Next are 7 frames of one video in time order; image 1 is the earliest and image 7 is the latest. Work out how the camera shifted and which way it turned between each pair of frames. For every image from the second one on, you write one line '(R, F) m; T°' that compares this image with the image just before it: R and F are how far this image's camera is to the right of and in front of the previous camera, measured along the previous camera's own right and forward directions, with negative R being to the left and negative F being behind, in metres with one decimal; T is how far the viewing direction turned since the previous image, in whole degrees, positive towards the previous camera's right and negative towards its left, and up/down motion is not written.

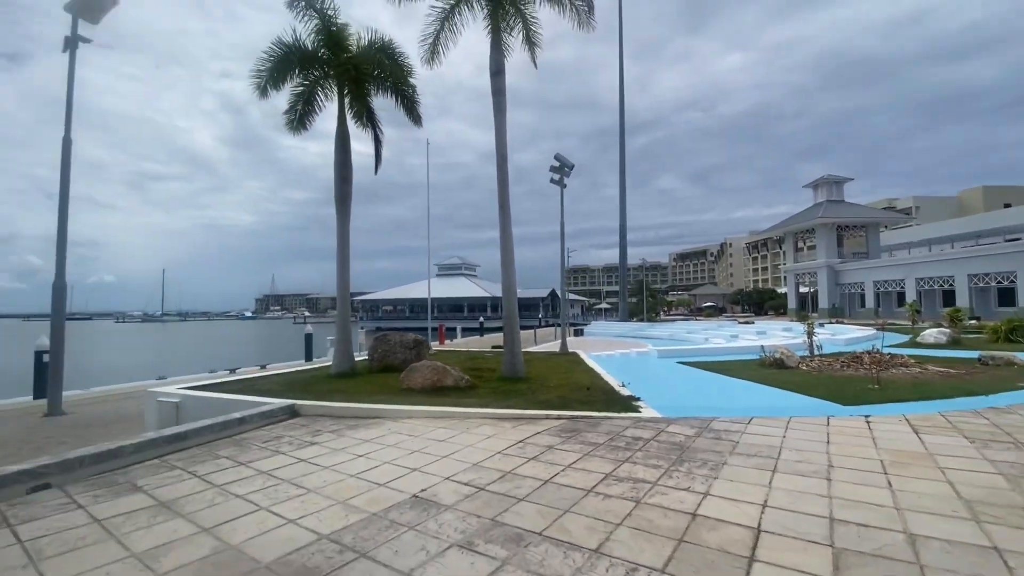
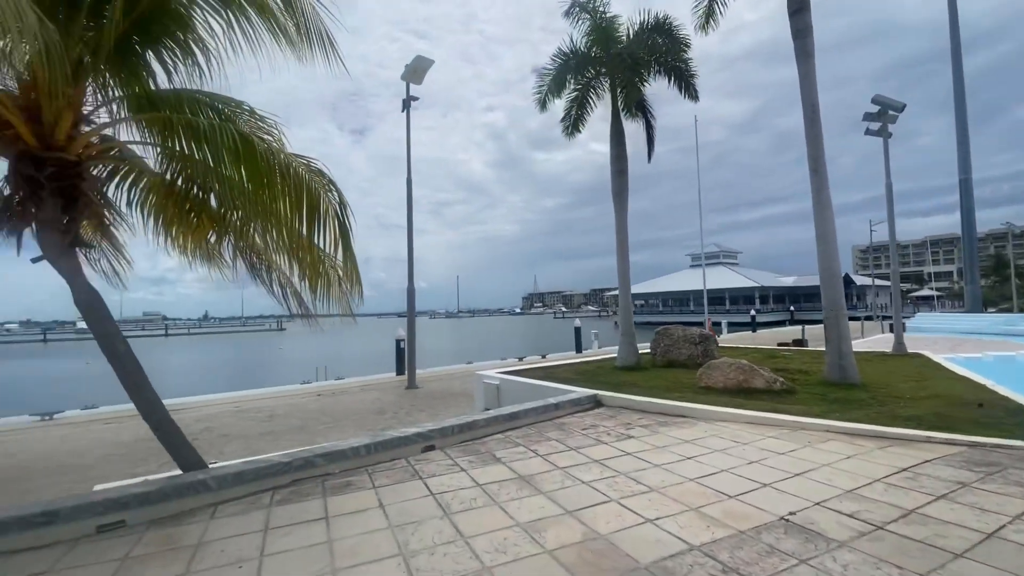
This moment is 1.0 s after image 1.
(-0.8, +0.2) m; -30°
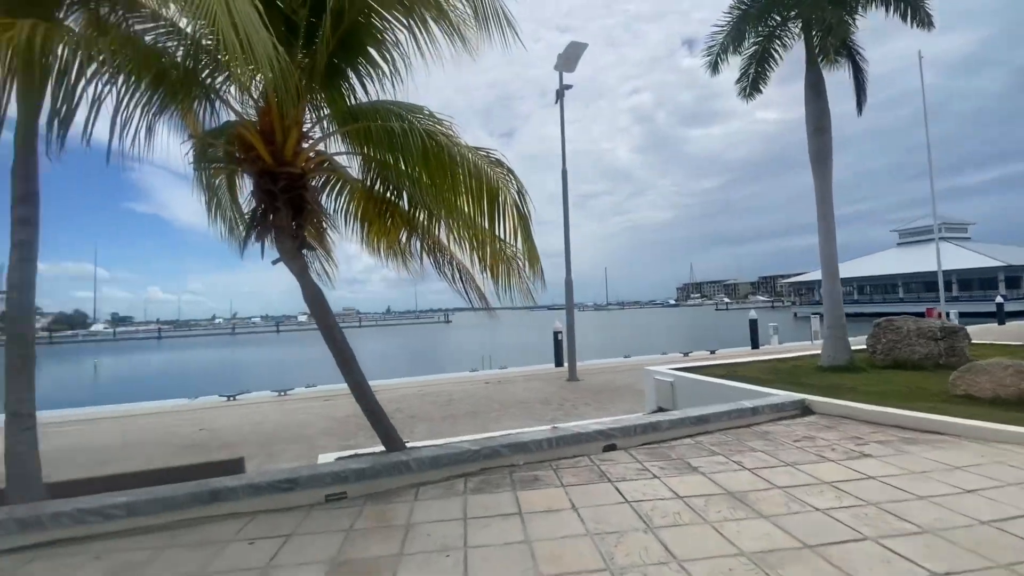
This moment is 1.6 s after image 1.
(-0.4, +0.3) m; -18°
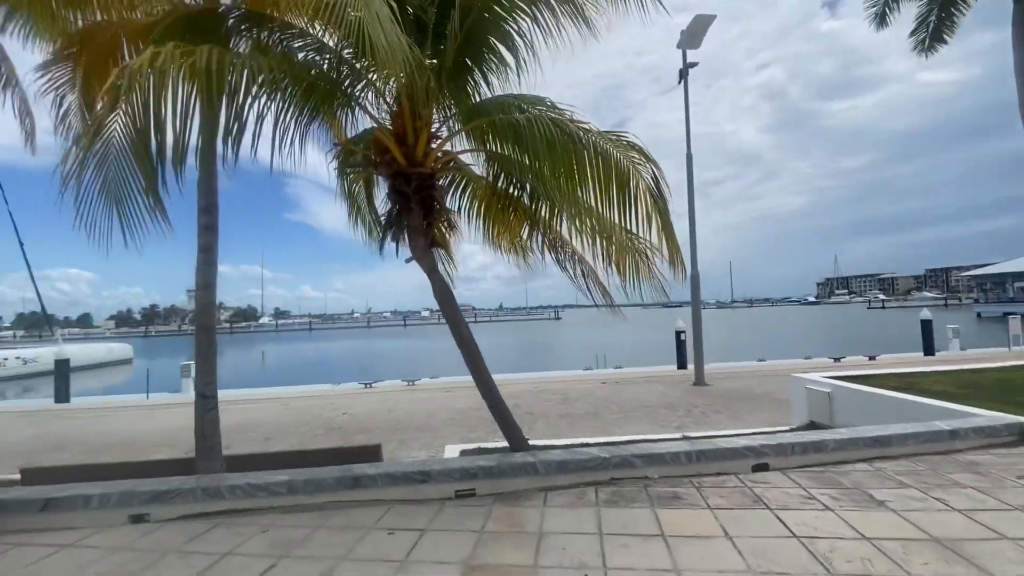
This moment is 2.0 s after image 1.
(-0.2, +0.2) m; -14°
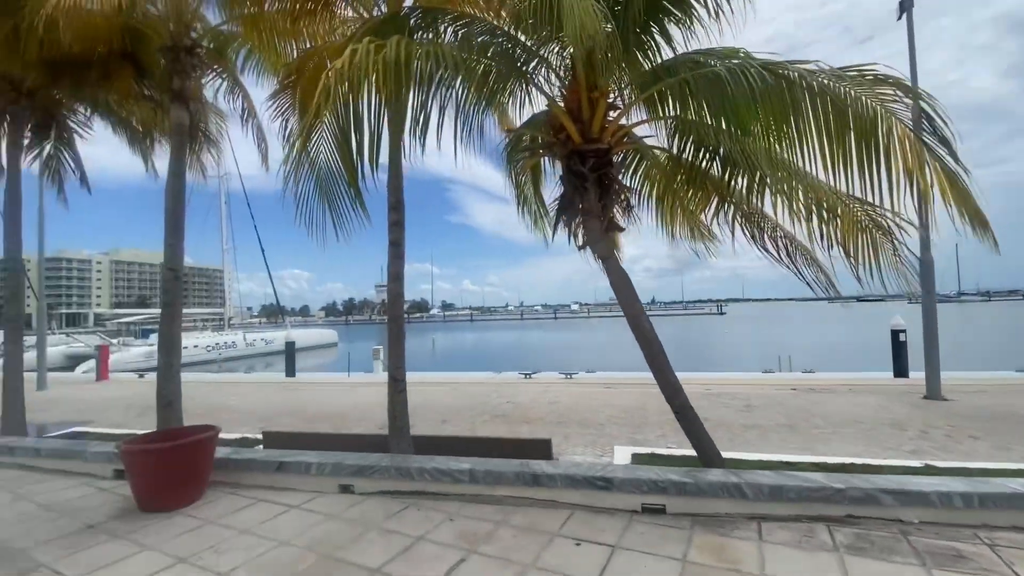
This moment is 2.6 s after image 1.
(-0.3, +0.3) m; -18°
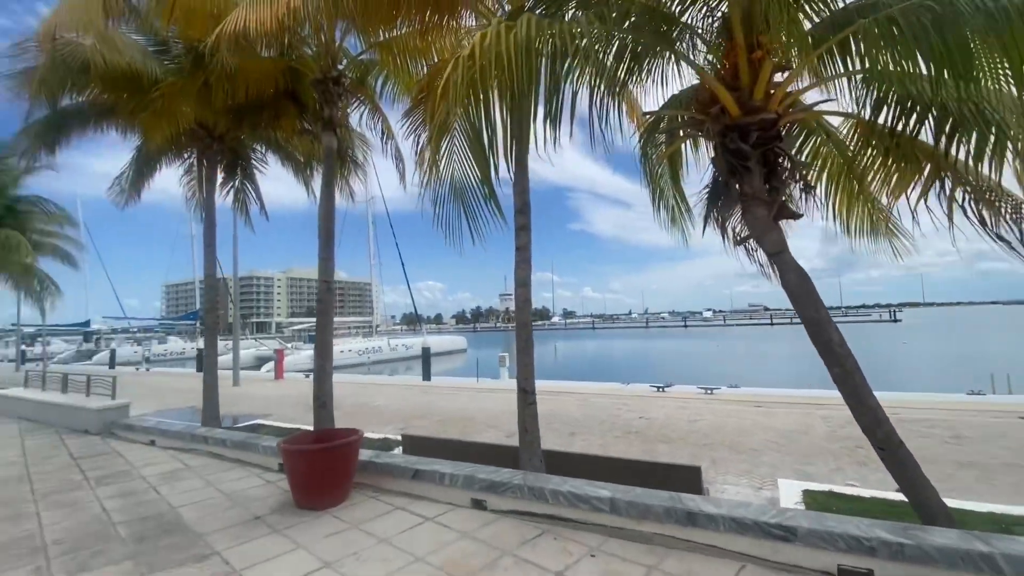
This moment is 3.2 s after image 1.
(-0.1, +0.4) m; -15°
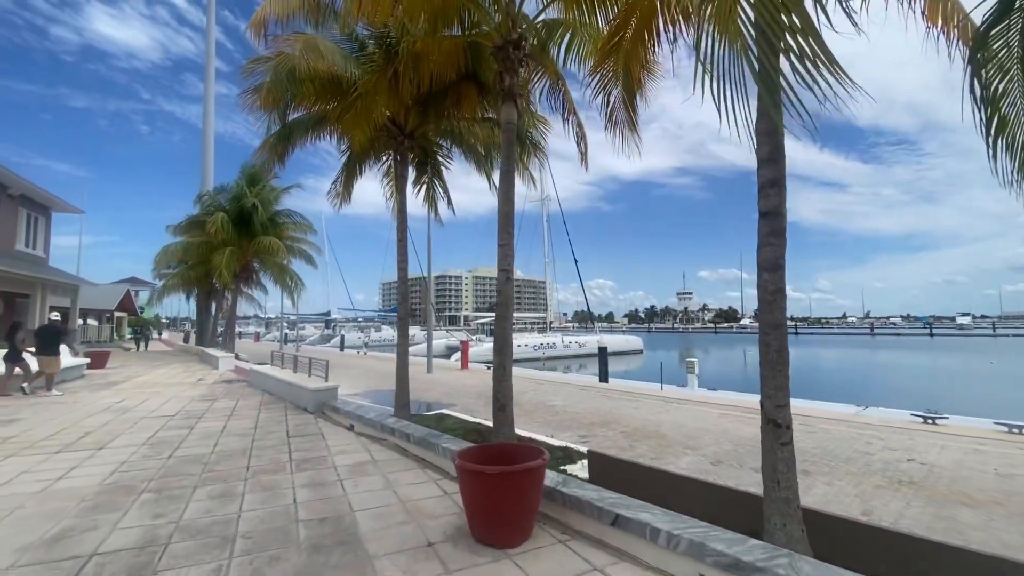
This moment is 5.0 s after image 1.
(-0.4, +1.1) m; -21°
